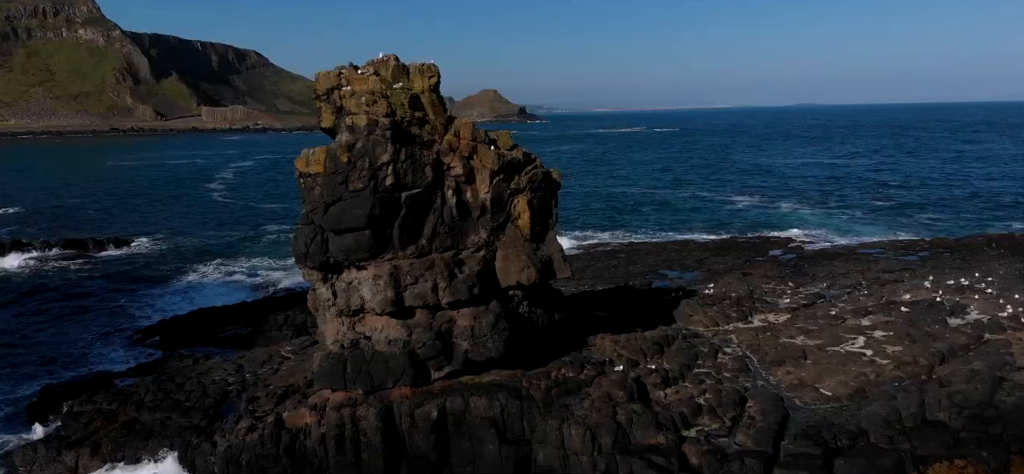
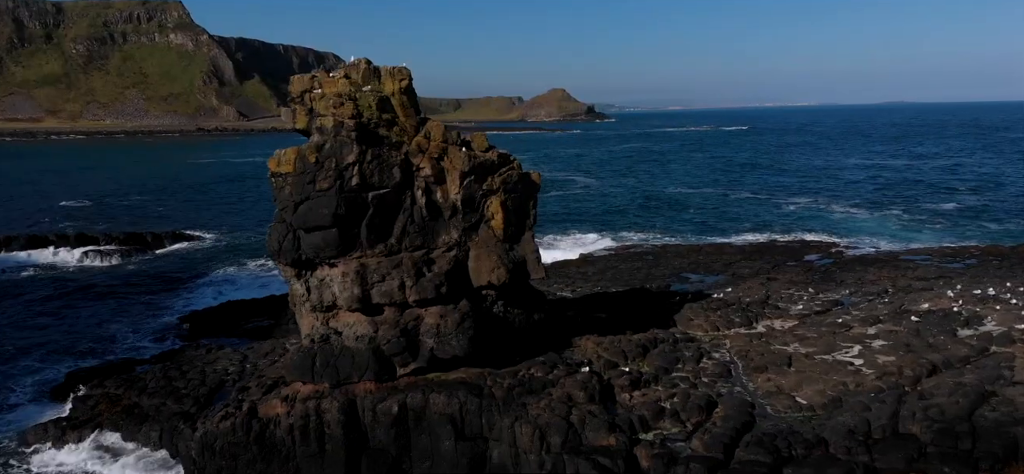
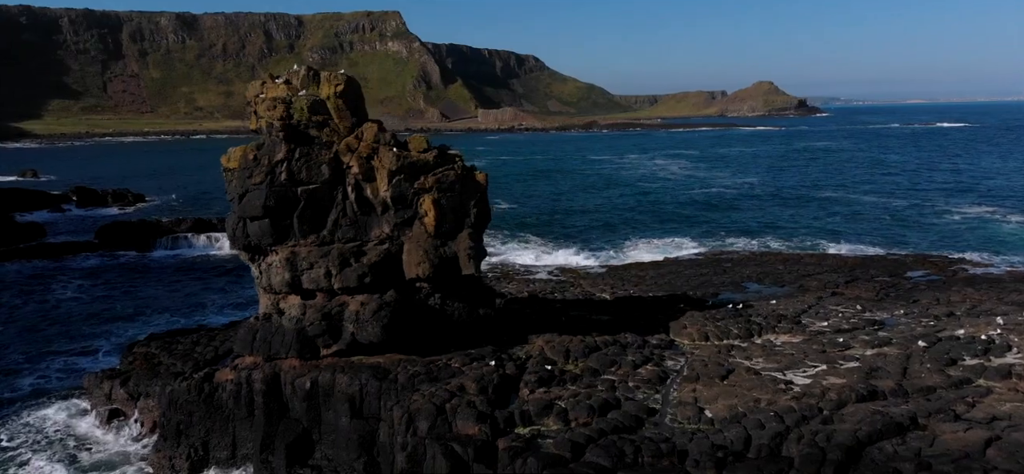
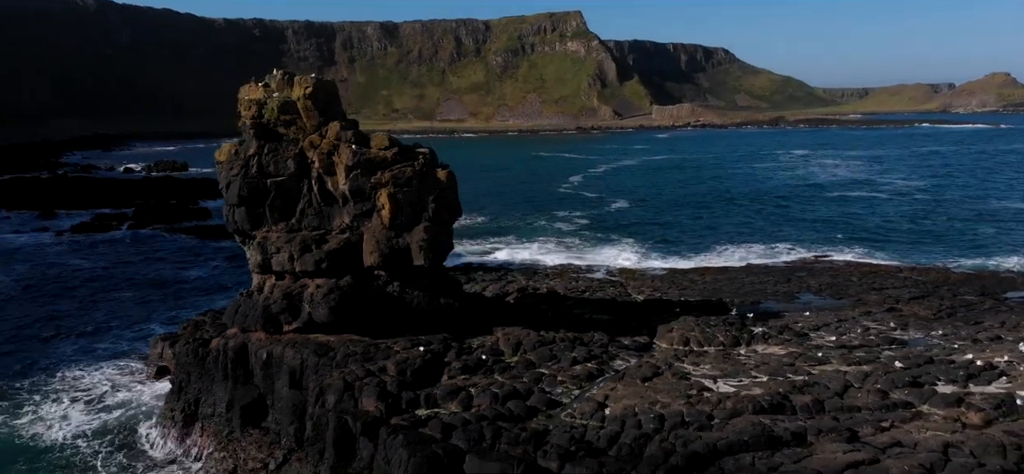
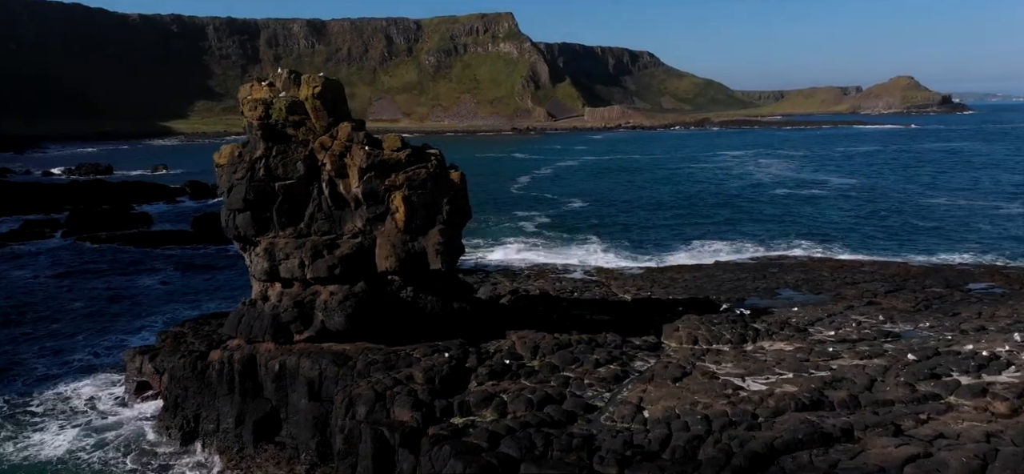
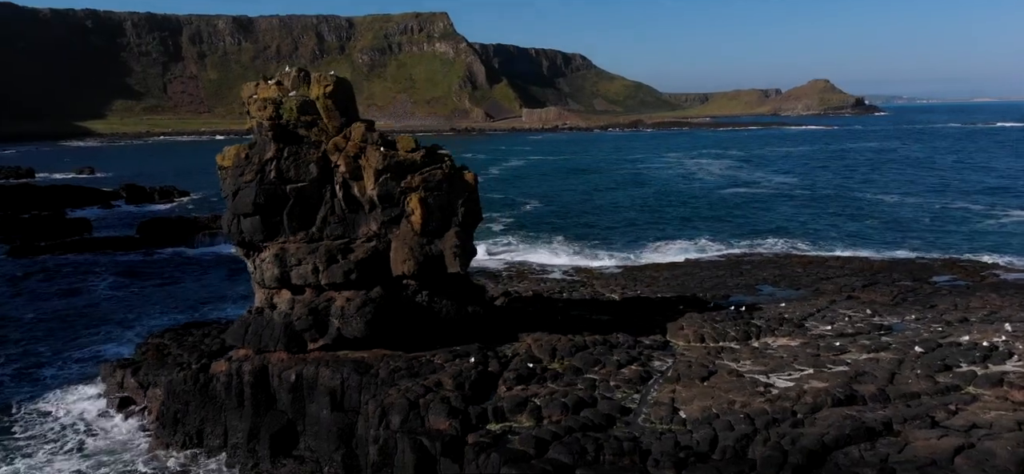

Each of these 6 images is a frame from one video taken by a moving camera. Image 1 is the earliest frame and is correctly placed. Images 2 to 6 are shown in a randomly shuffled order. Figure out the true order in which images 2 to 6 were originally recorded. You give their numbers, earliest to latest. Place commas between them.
2, 3, 6, 5, 4
